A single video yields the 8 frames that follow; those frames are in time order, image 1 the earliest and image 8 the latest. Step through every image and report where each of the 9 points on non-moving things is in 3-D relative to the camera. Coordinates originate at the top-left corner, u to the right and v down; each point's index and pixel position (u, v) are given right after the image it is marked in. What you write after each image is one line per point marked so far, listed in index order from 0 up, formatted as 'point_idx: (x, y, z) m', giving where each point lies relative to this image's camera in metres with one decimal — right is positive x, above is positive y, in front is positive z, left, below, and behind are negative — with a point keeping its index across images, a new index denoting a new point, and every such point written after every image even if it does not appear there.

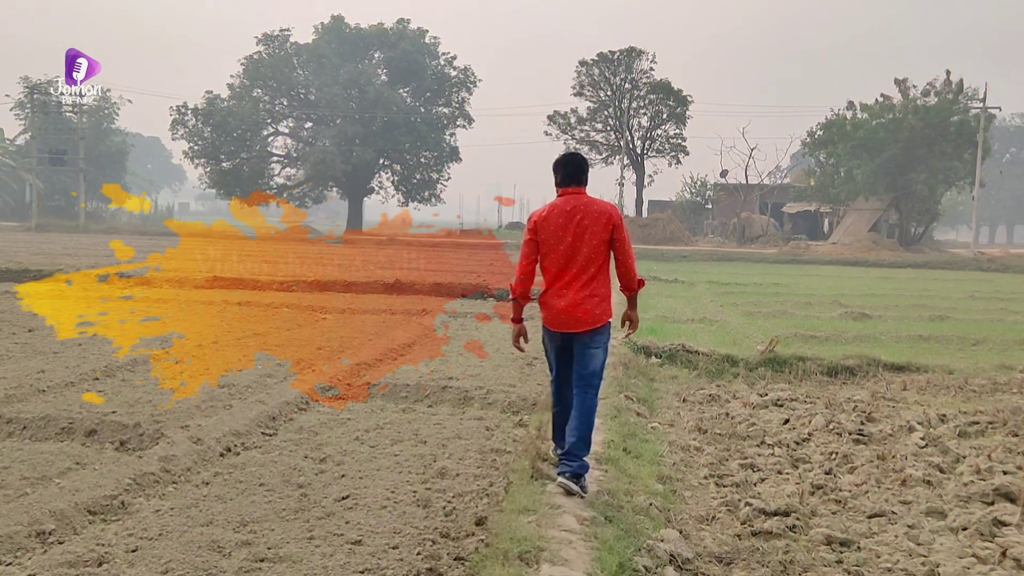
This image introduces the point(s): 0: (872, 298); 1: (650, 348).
0: (+6.0, -0.2, +16.3) m
1: (+1.2, -0.5, +8.3) m
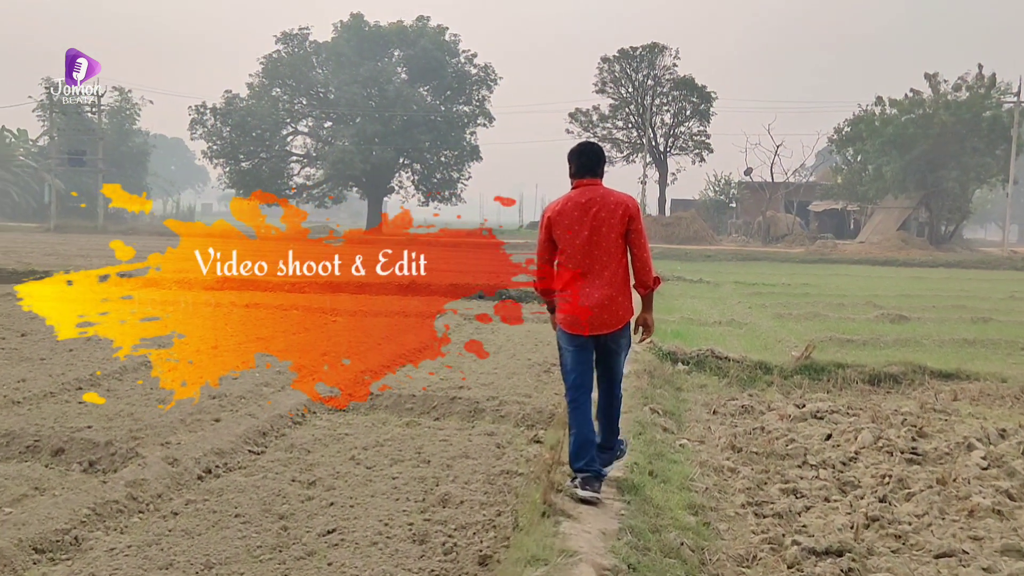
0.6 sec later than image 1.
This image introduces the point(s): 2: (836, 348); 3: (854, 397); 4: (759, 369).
0: (+6.3, -0.2, +15.6) m
1: (+1.3, -0.5, +7.7) m
2: (+3.0, -0.6, +9.1) m
3: (+2.4, -0.8, +6.9) m
4: (+1.9, -0.6, +7.5) m
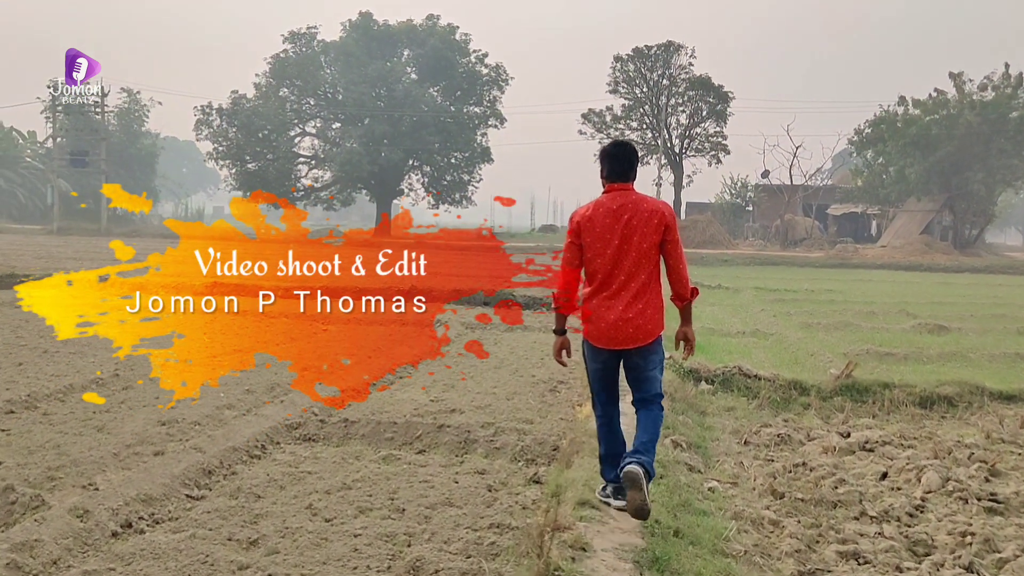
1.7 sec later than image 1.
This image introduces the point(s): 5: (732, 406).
0: (+6.4, -0.3, +14.6) m
1: (+1.3, -0.6, +6.8) m
2: (+3.0, -0.6, +8.2) m
3: (+2.4, -0.8, +6.0) m
4: (+1.9, -0.7, +6.6) m
5: (+1.4, -0.8, +6.3) m
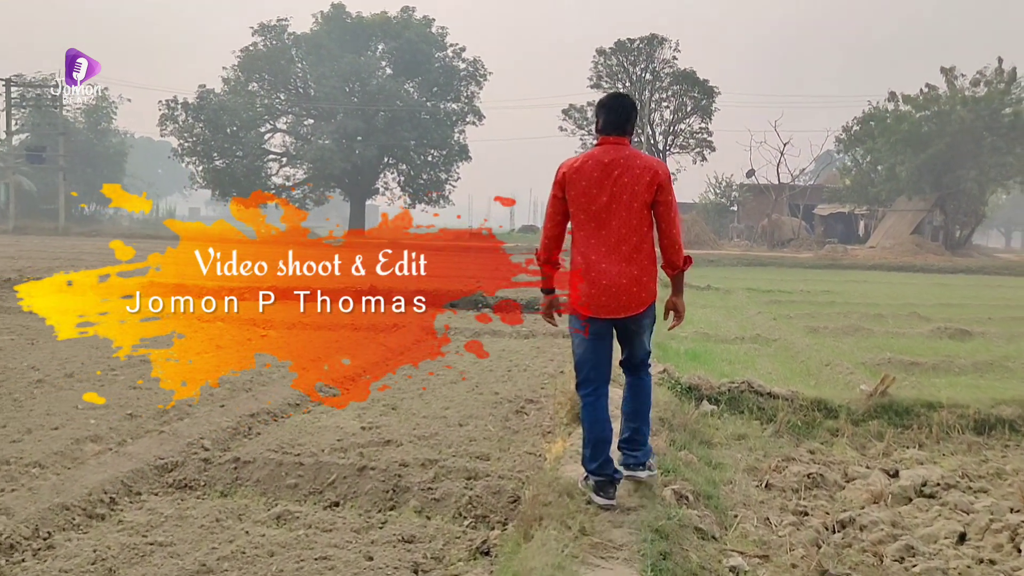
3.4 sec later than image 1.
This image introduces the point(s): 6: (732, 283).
0: (+6.0, -0.3, +13.4) m
1: (+1.1, -0.6, +5.6) m
2: (+2.7, -0.6, +6.9) m
3: (+2.2, -0.8, +4.7) m
4: (+1.7, -0.7, +5.3) m
5: (+1.2, -0.7, +5.0) m
6: (+4.4, +0.1, +19.3) m
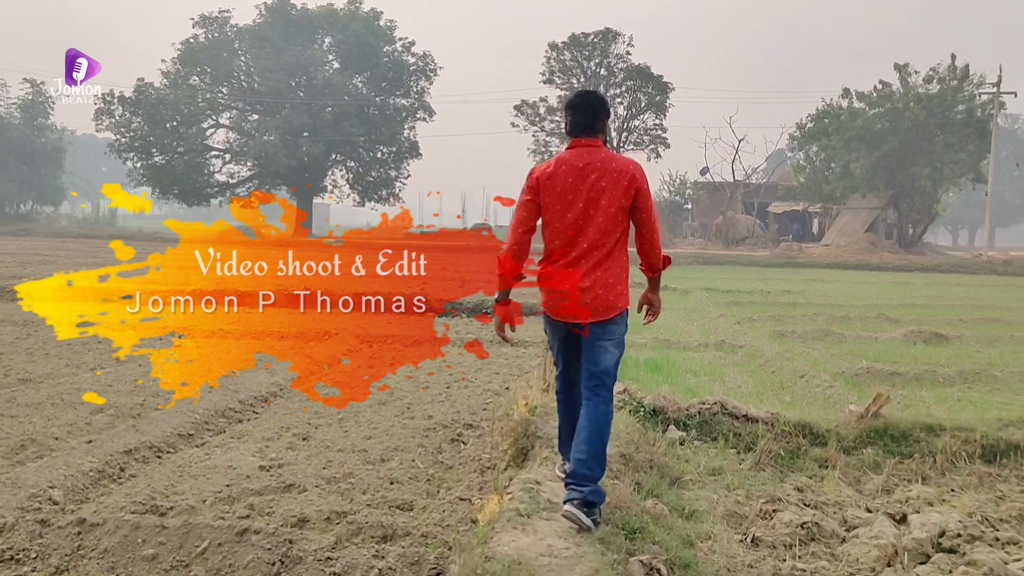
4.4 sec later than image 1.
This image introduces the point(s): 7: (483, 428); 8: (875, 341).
0: (+5.3, -0.3, +12.9) m
1: (+0.7, -0.6, +4.8) m
2: (+2.4, -0.6, +6.2) m
3: (+1.9, -0.8, +4.0) m
4: (+1.4, -0.7, +4.6) m
5: (+0.9, -0.8, +4.2) m
6: (+3.4, +0.1, +18.7) m
7: (-0.1, -0.7, +4.9) m
8: (+3.3, -0.5, +8.9) m
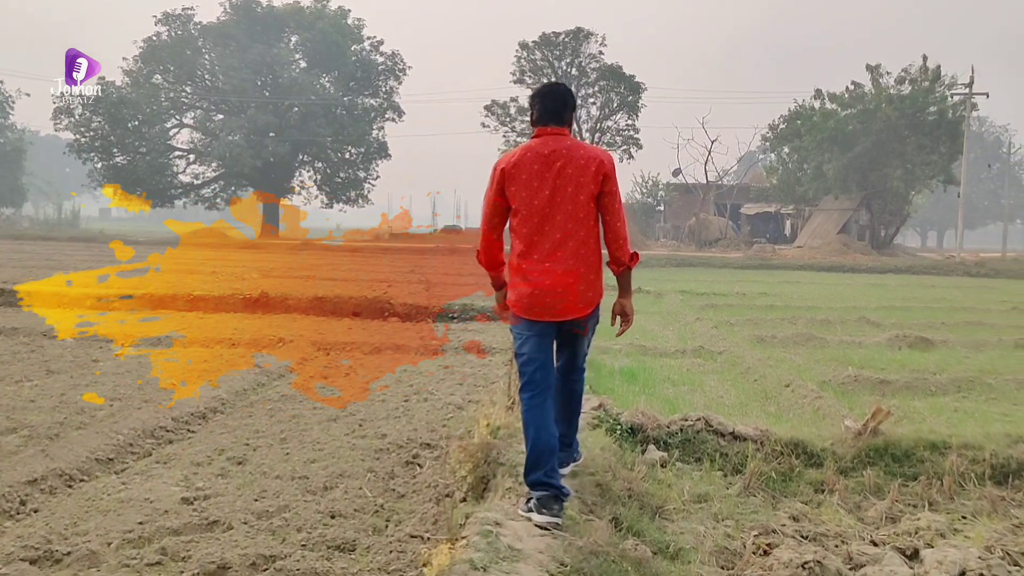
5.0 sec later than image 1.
0: (+4.9, -0.3, +12.5) m
1: (+0.6, -0.6, +4.3) m
2: (+2.2, -0.7, +5.8) m
3: (+1.8, -0.9, +3.6) m
4: (+1.2, -0.7, +4.1) m
5: (+0.7, -0.8, +3.7) m
6: (+2.8, +0.1, +18.3) m
7: (-0.3, -0.7, +4.4) m
8: (+3.0, -0.5, +8.5) m
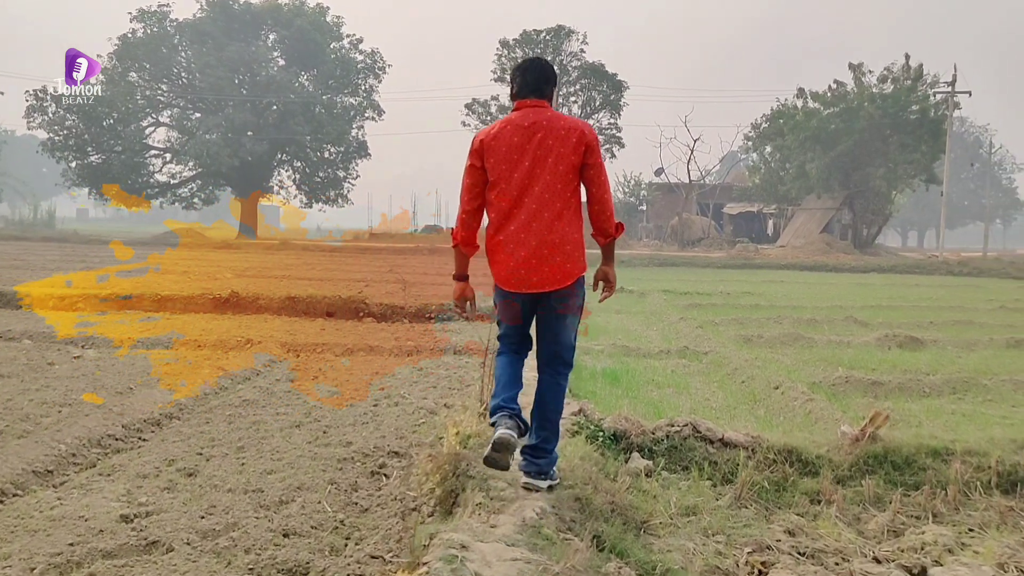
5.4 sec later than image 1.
0: (+4.7, -0.3, +12.3) m
1: (+0.5, -0.6, +4.0) m
2: (+2.0, -0.6, +5.5) m
3: (+1.7, -0.8, +3.3) m
4: (+1.1, -0.7, +3.8) m
5: (+0.6, -0.8, +3.4) m
6: (+2.5, +0.1, +18.0) m
7: (-0.4, -0.7, +4.1) m
8: (+2.8, -0.5, +8.2) m
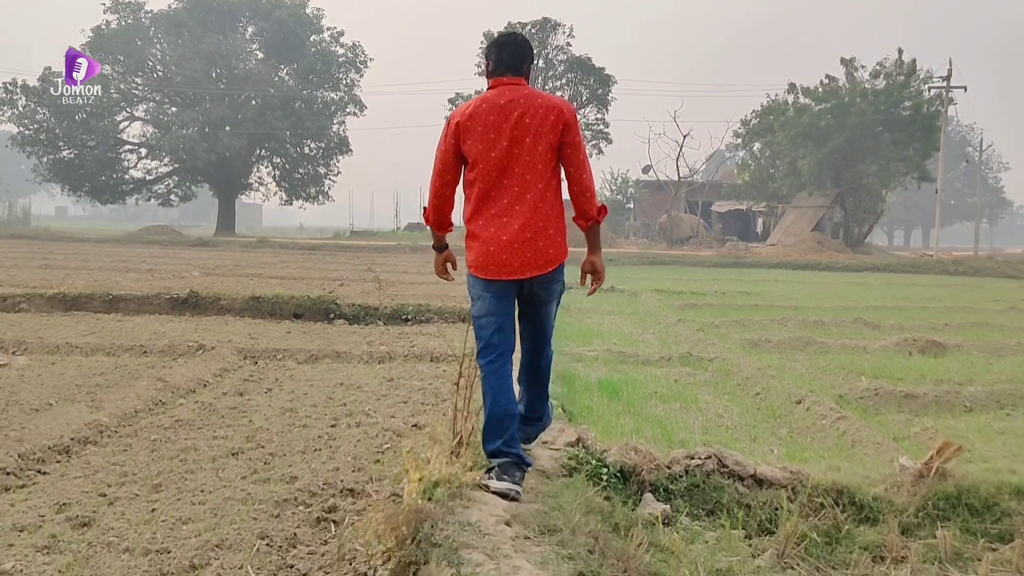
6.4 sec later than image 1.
0: (+4.5, -0.3, +11.6) m
1: (+0.4, -0.6, +3.2) m
2: (+1.9, -0.6, +4.8) m
3: (+1.6, -0.8, +2.5) m
4: (+1.0, -0.7, +3.1) m
5: (+0.6, -0.8, +2.7) m
6: (+2.2, +0.1, +17.3) m
7: (-0.5, -0.7, +3.3) m
8: (+2.7, -0.5, +7.5) m
